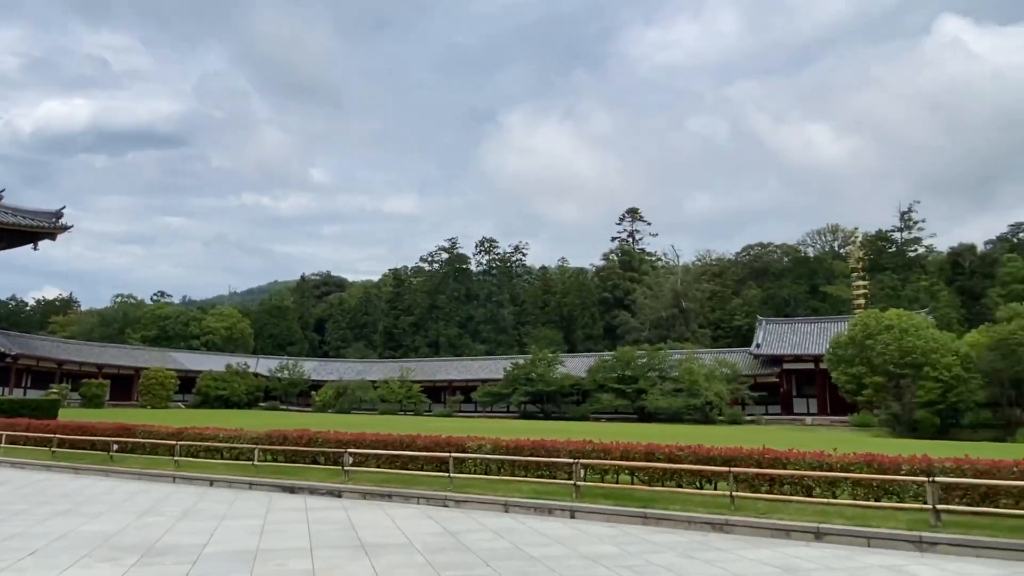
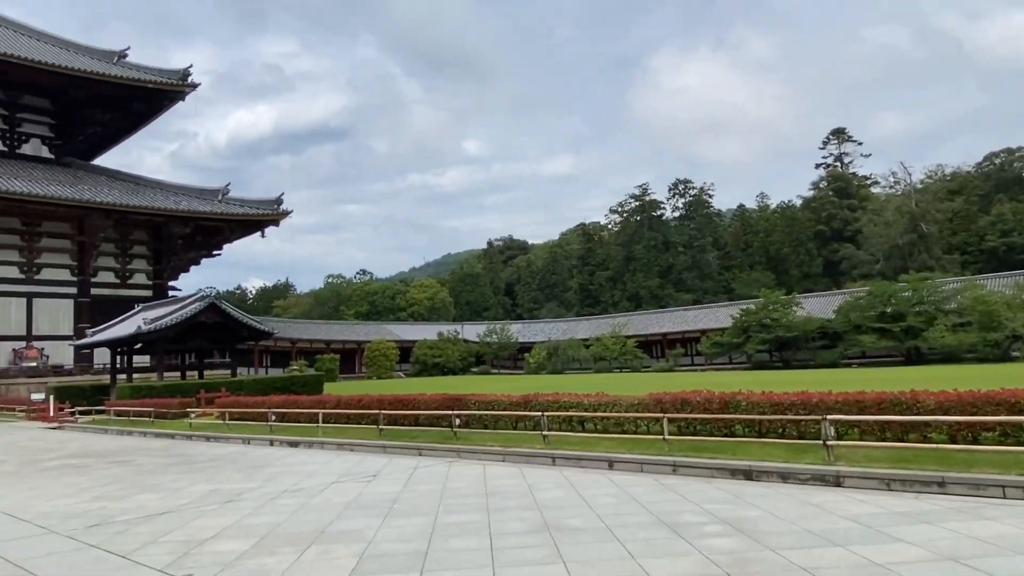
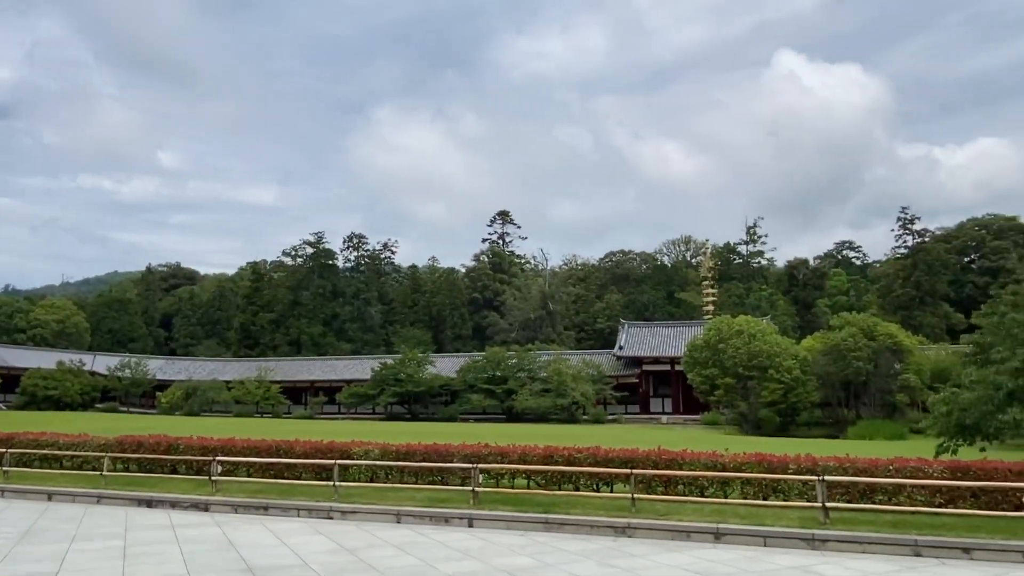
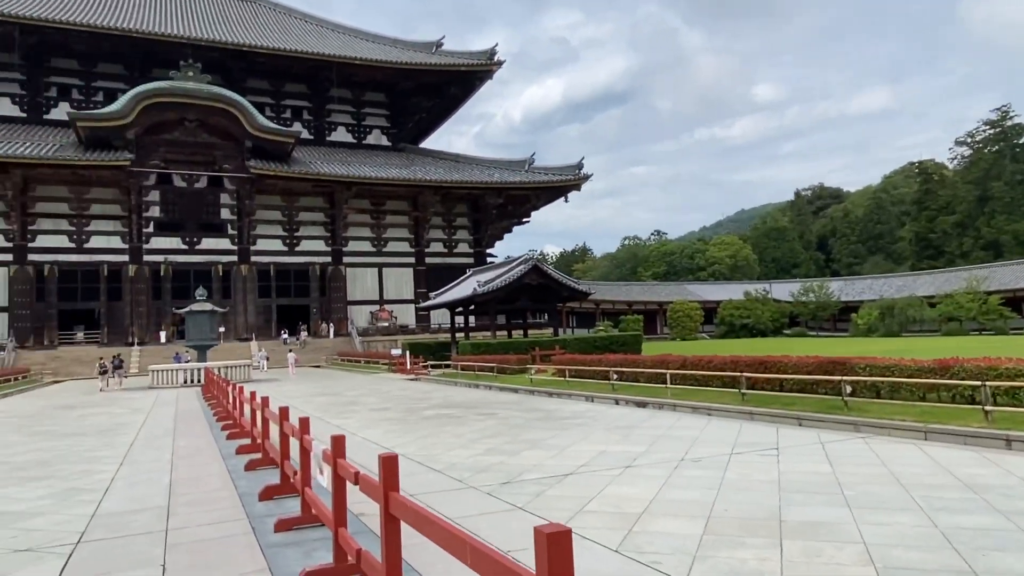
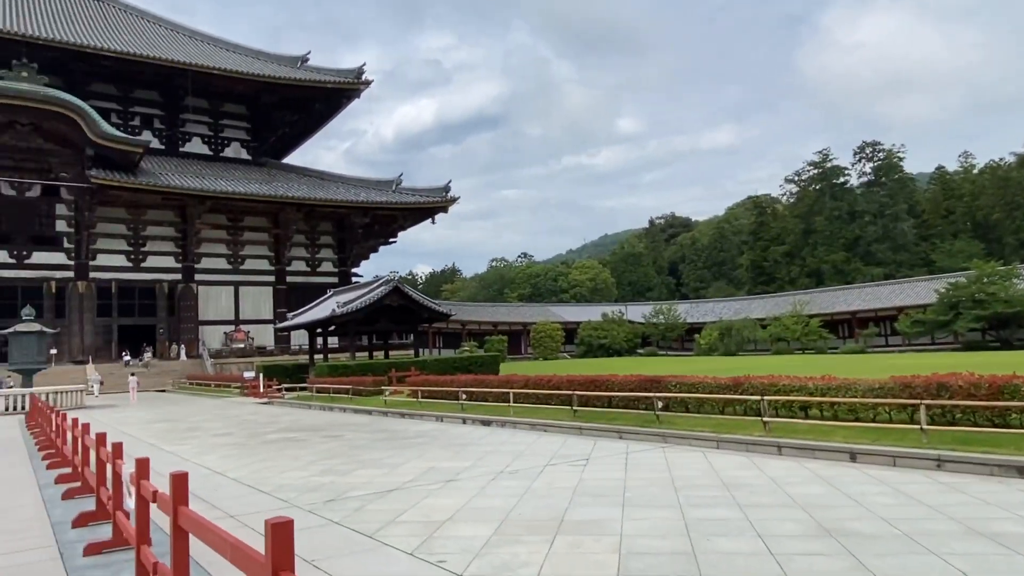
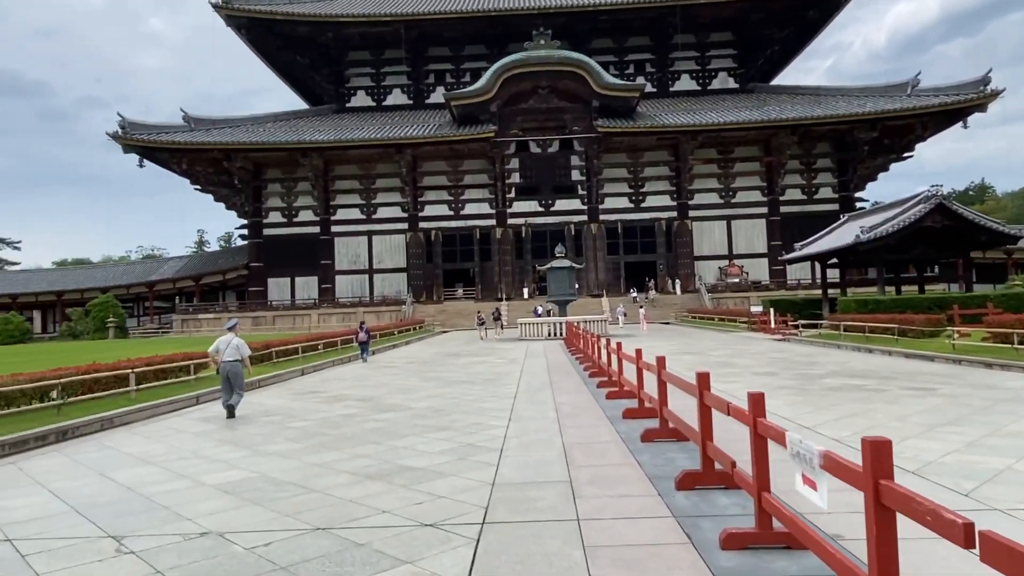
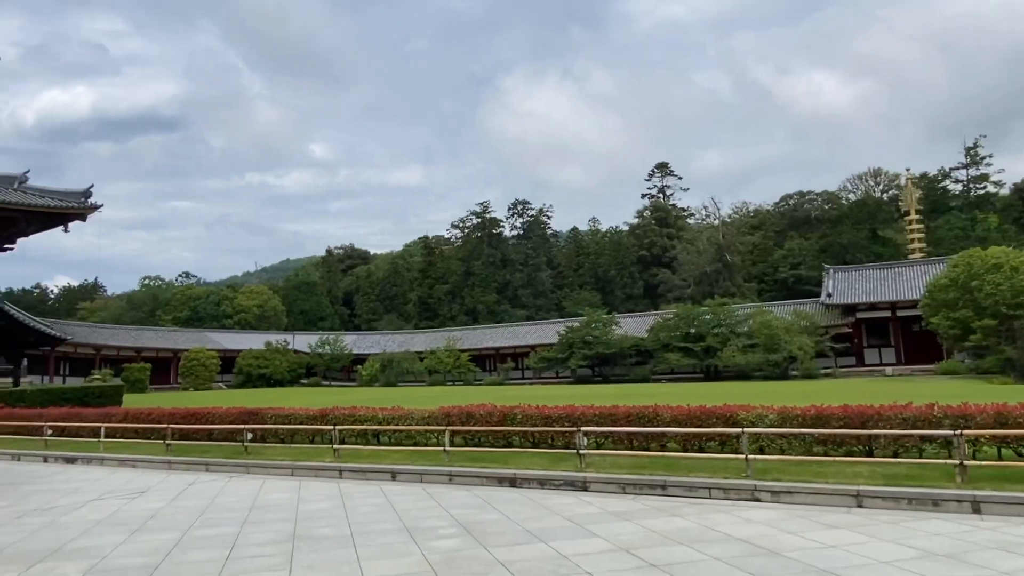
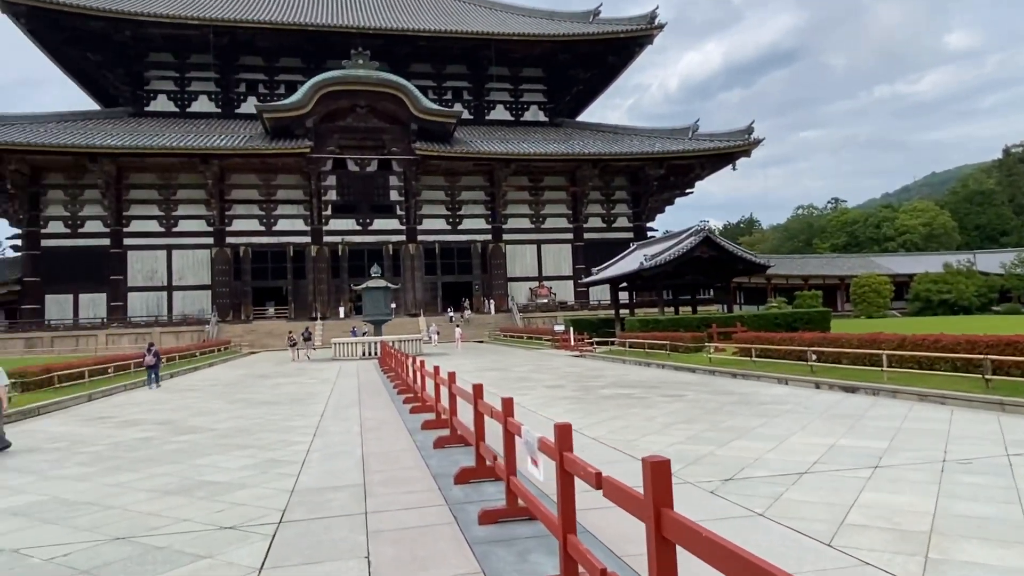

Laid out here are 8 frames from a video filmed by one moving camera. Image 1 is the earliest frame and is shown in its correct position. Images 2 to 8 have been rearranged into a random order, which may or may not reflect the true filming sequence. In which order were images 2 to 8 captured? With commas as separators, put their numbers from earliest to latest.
3, 7, 2, 5, 4, 8, 6
